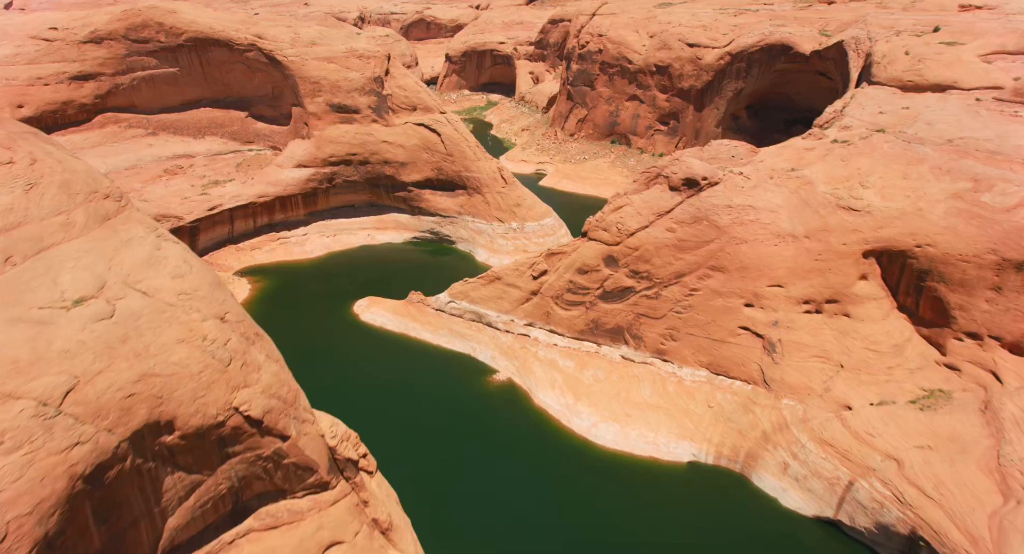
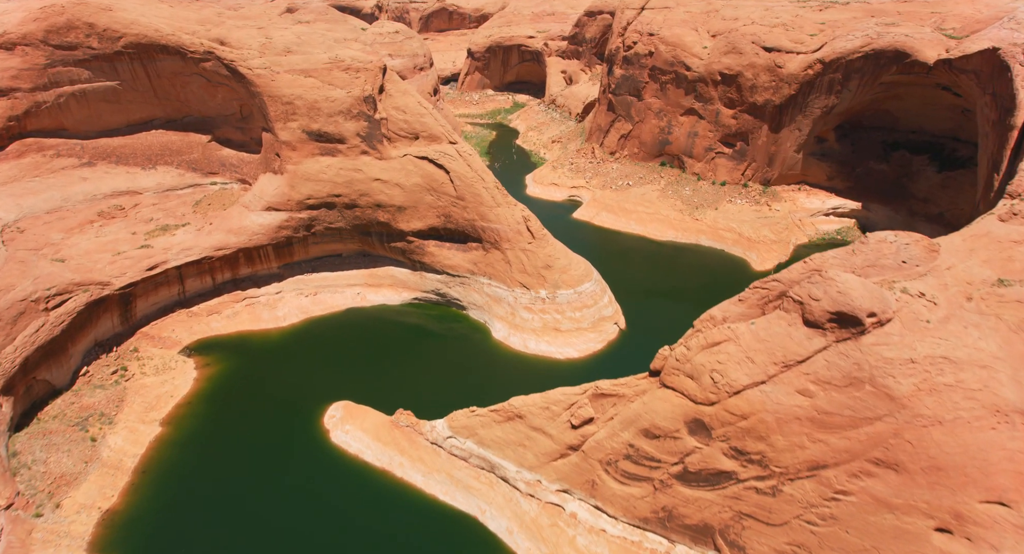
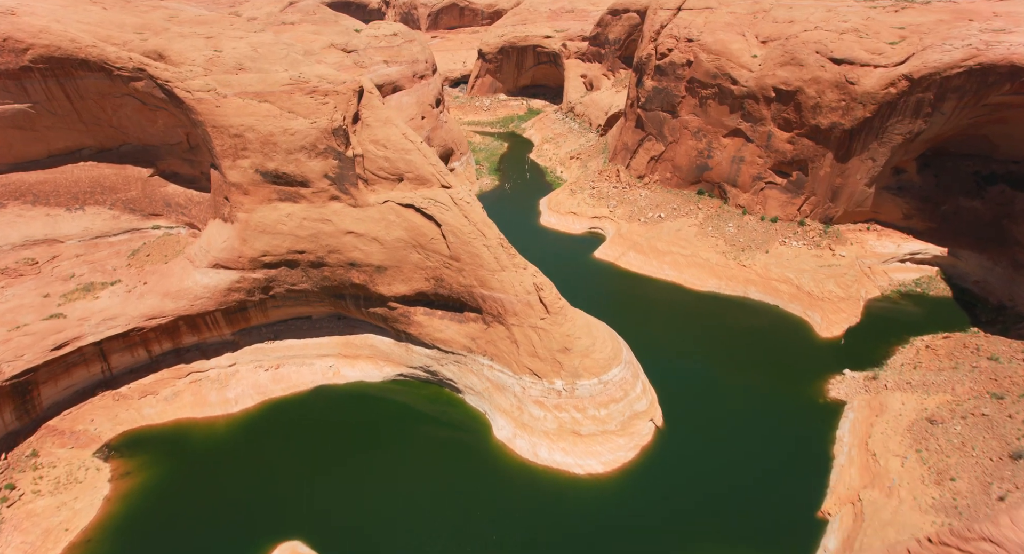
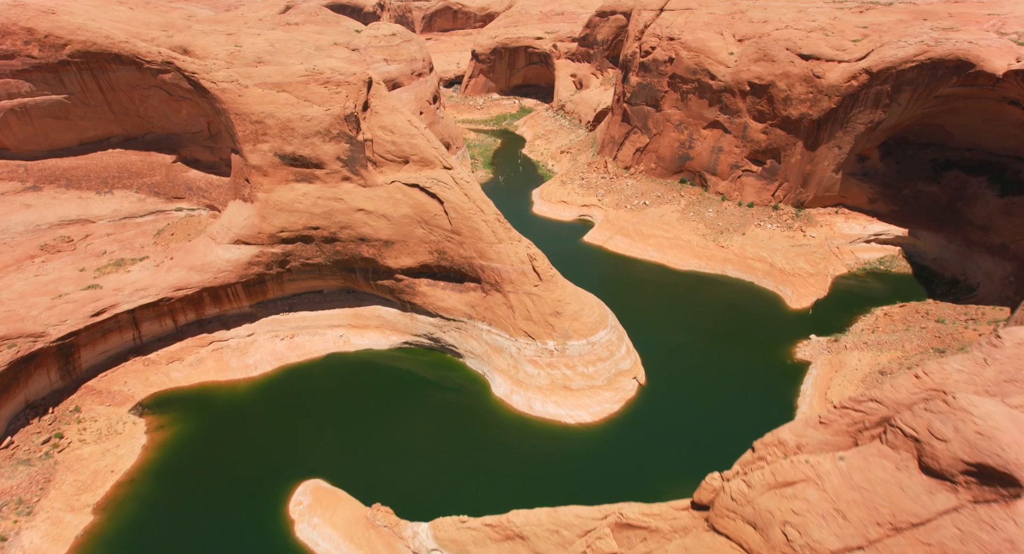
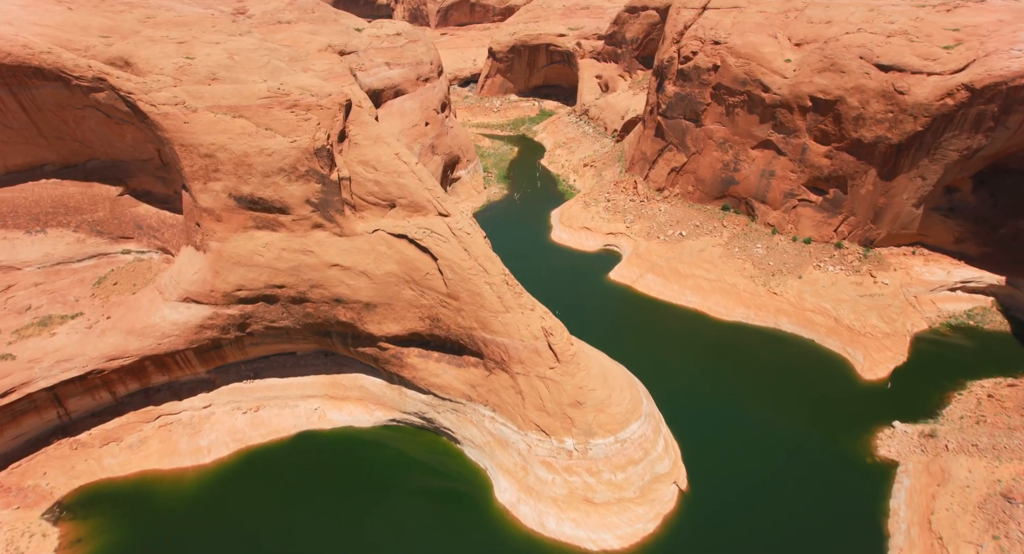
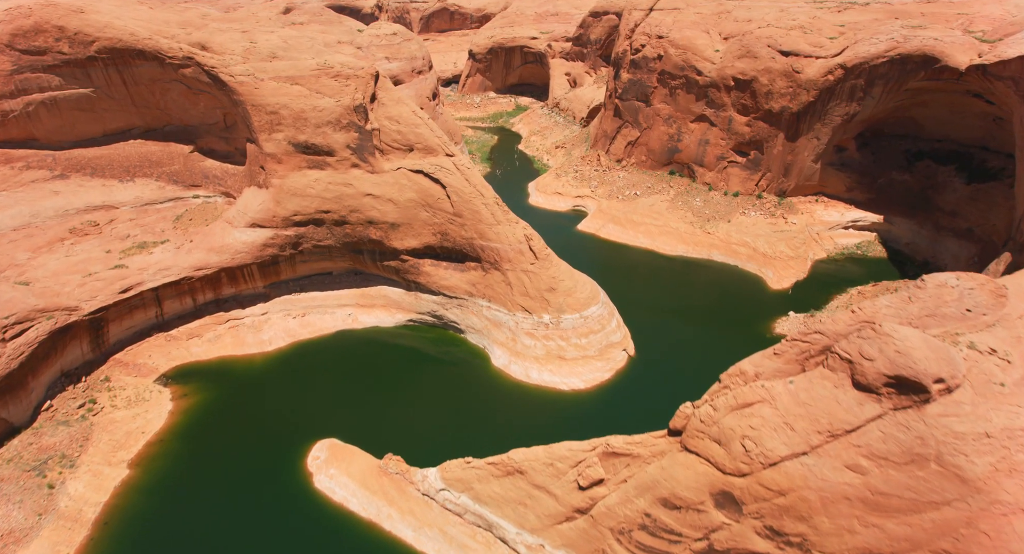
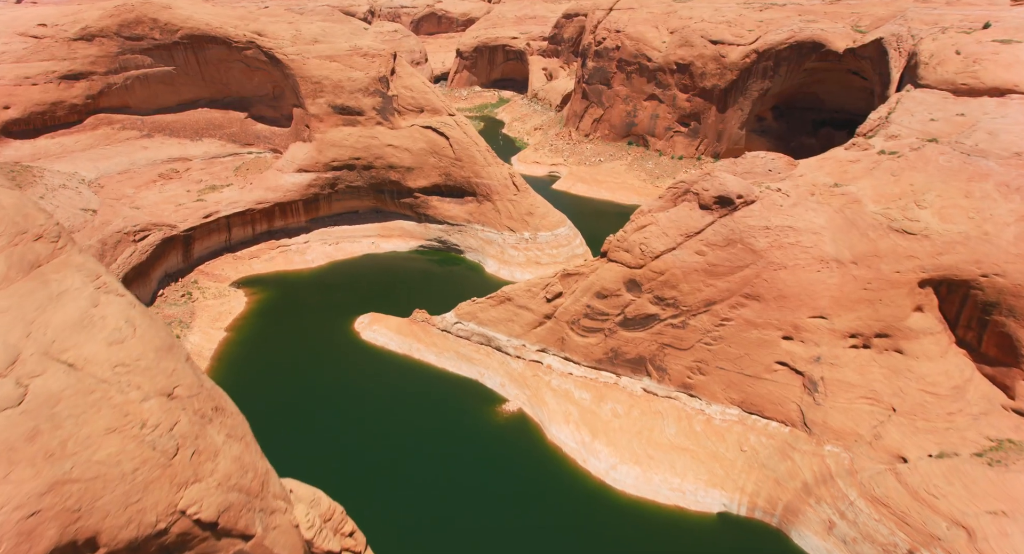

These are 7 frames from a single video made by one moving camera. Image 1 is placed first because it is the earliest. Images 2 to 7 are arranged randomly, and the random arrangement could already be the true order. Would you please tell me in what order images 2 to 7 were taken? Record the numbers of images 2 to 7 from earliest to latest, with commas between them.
7, 2, 6, 4, 3, 5
